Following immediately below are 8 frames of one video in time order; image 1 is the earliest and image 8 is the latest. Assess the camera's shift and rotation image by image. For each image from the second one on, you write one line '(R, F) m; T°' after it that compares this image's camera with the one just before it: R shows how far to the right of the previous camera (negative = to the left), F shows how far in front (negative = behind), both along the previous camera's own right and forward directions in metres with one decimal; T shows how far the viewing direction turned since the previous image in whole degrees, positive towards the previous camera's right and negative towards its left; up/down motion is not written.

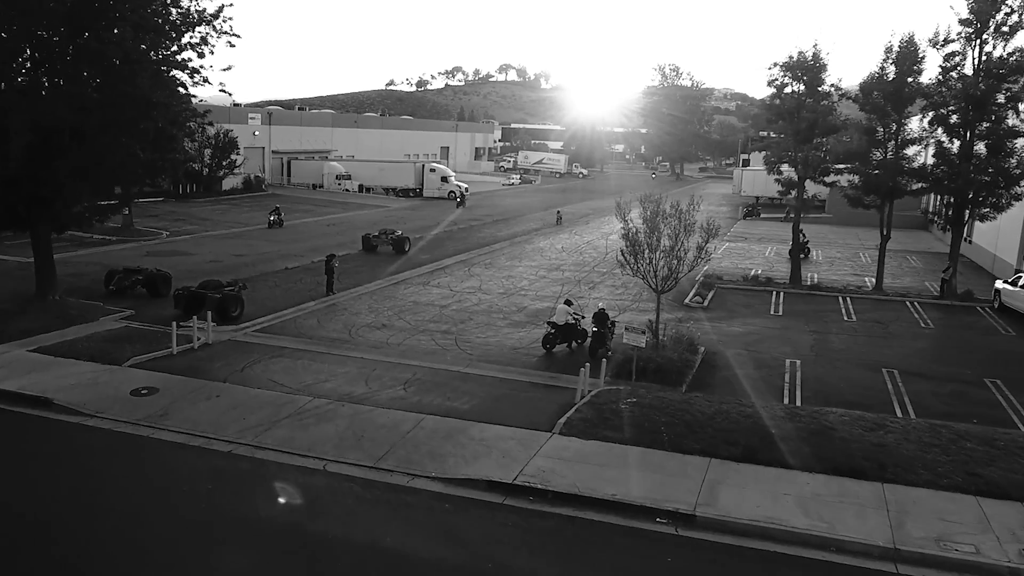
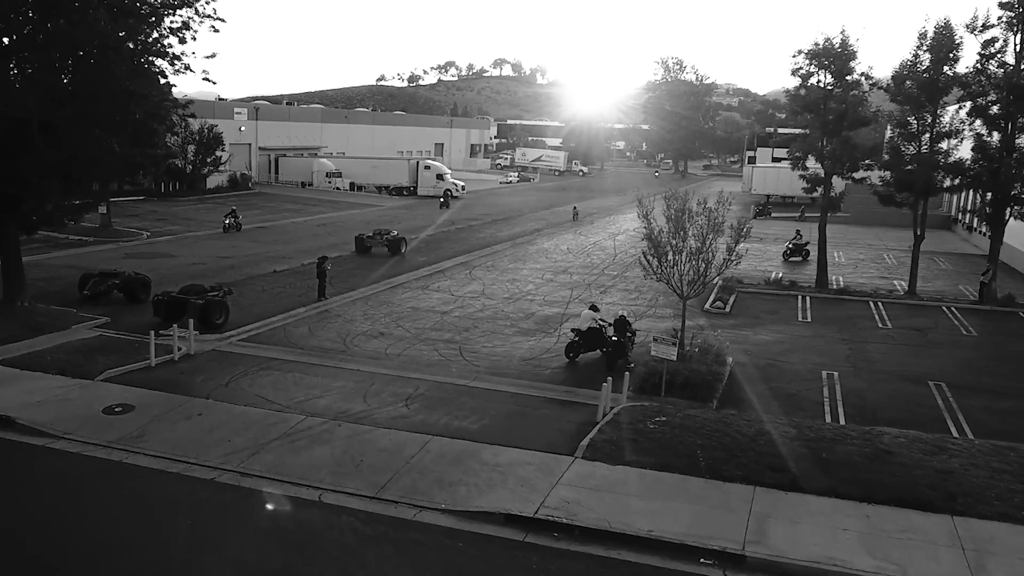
(-0.3, +1.1) m; +1°
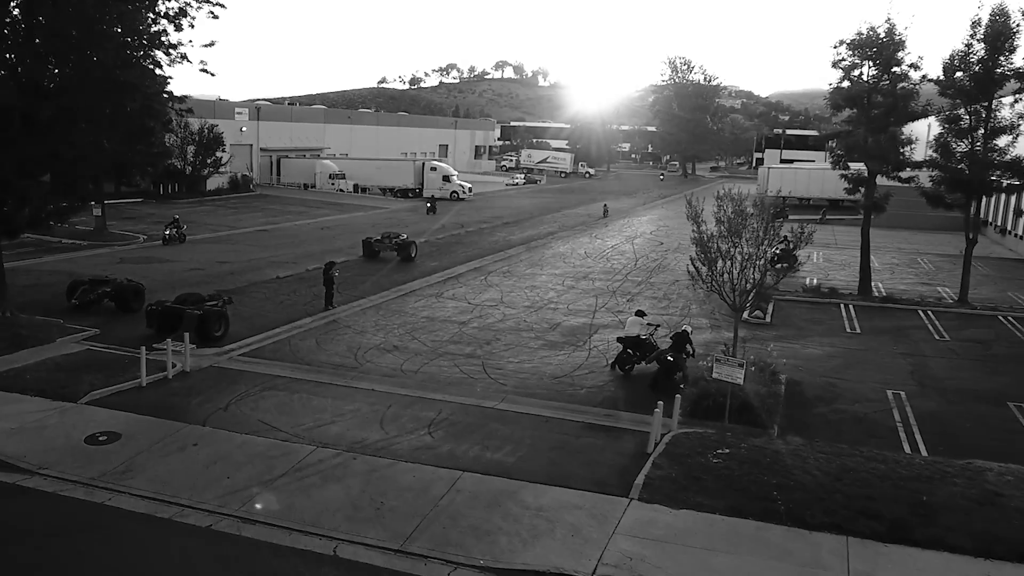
(-0.4, +1.3) m; 0°
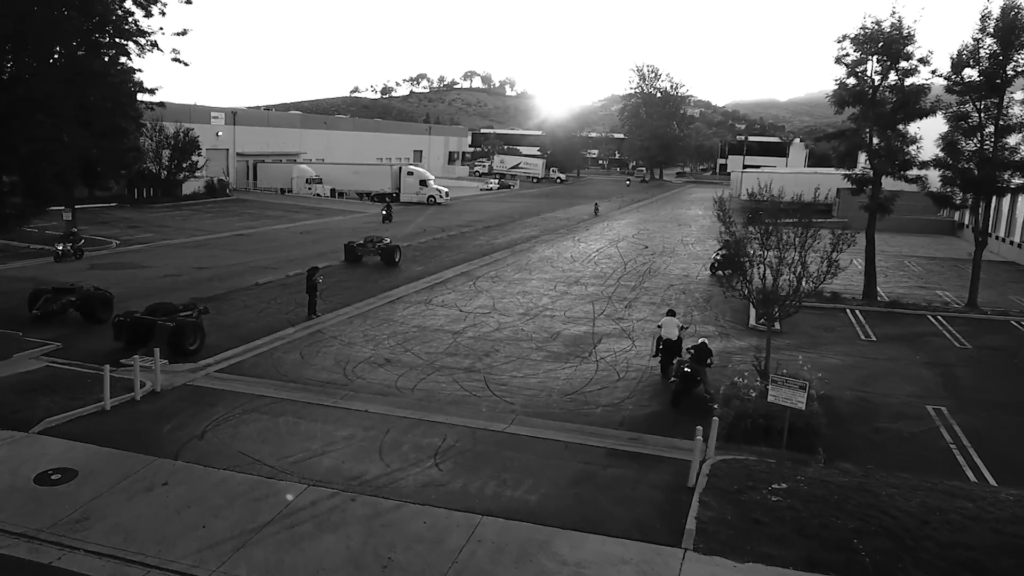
(-0.4, +1.3) m; +1°
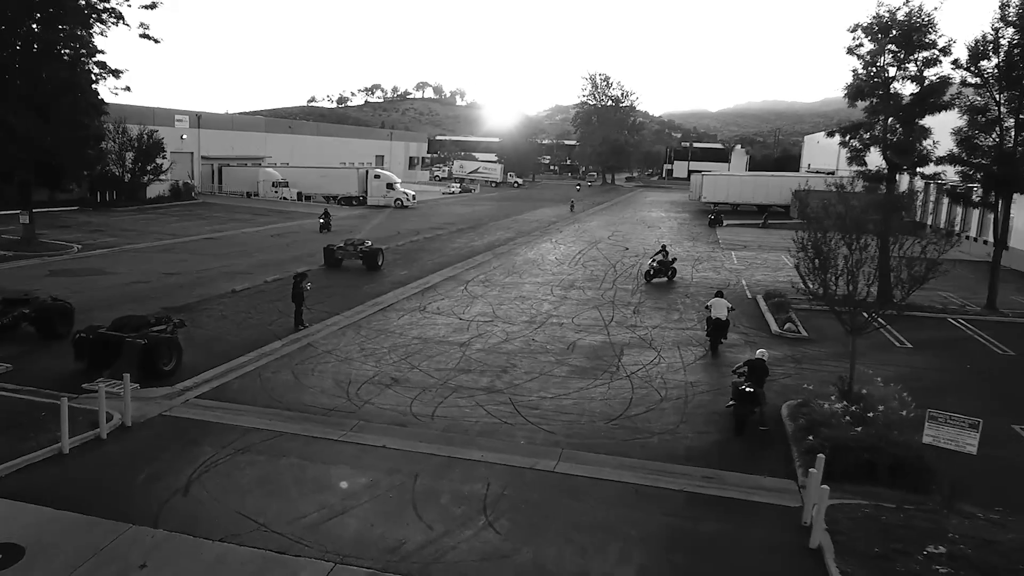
(-0.9, +1.9) m; +2°
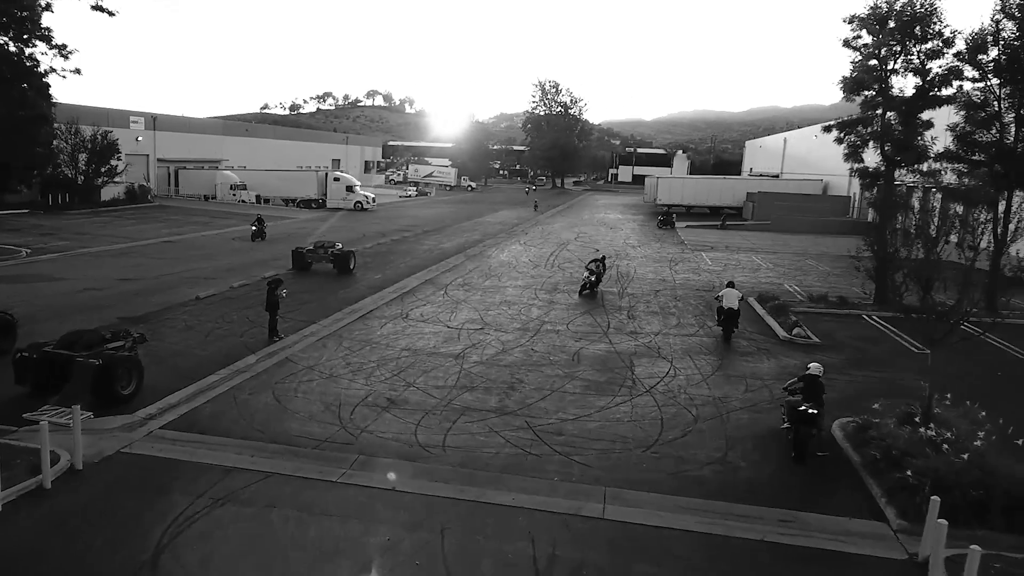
(-0.7, +1.6) m; +3°
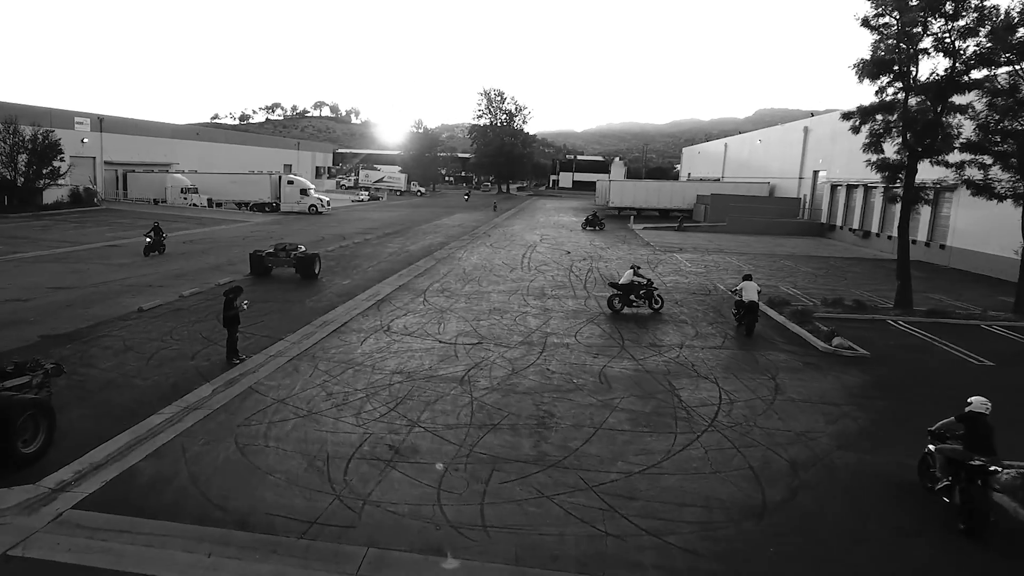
(-0.9, +2.8) m; +3°
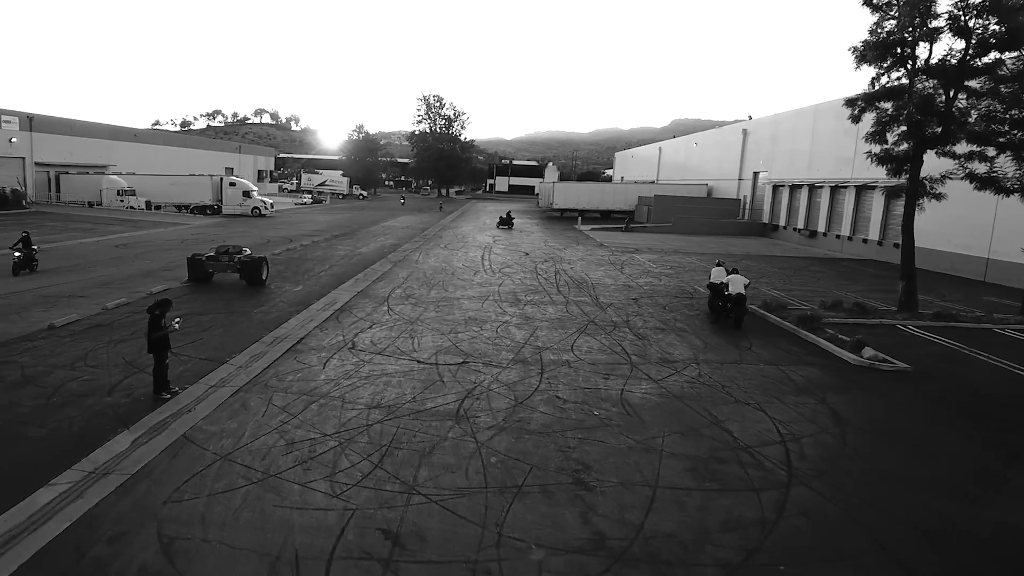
(-0.7, +2.5) m; +4°
